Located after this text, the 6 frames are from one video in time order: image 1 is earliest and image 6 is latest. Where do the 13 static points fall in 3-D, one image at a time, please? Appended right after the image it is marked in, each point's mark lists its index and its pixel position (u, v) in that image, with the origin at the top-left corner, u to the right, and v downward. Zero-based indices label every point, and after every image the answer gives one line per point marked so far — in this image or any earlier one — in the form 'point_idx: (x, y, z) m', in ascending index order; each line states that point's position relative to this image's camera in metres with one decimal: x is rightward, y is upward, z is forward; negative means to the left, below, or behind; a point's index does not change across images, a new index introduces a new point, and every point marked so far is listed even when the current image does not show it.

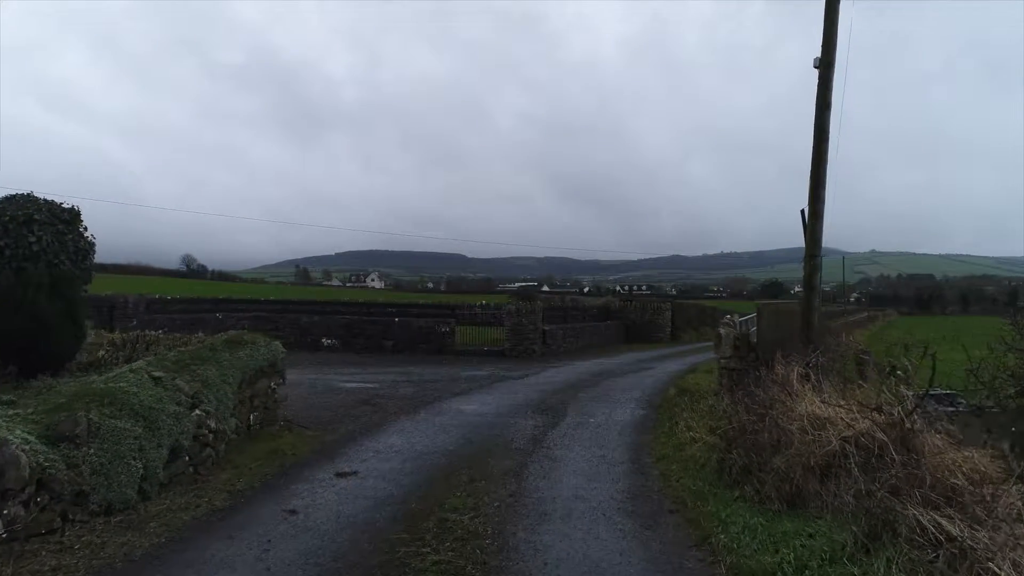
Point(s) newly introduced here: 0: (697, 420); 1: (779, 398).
0: (+2.4, -1.7, +8.3) m
1: (+2.5, -1.0, +5.9) m
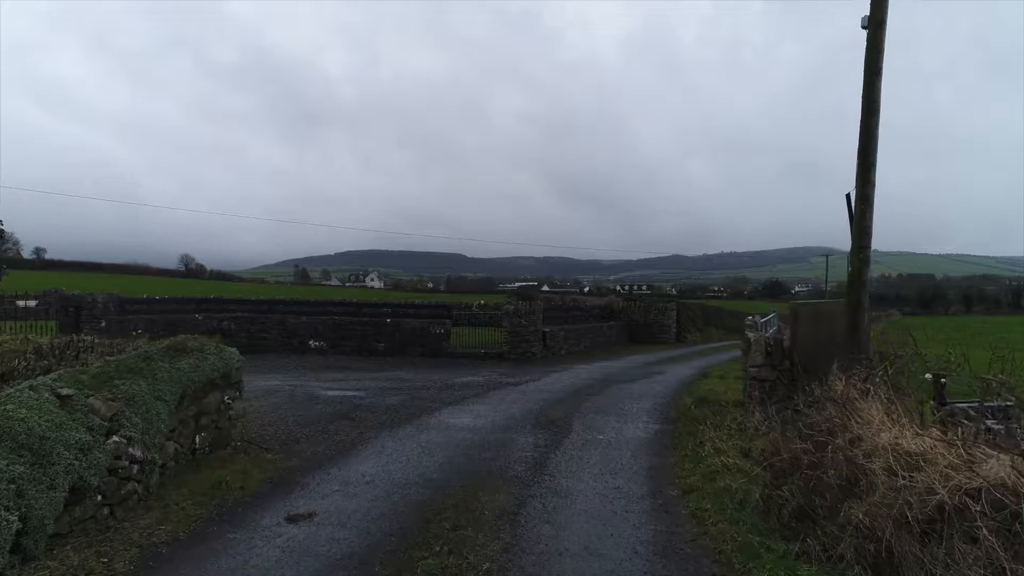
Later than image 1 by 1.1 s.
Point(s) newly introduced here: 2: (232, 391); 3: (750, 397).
0: (+2.3, -1.7, +7.1) m
1: (+2.4, -1.0, +4.7) m
2: (-2.9, -1.1, +6.8) m
3: (+2.9, -1.3, +8.1) m
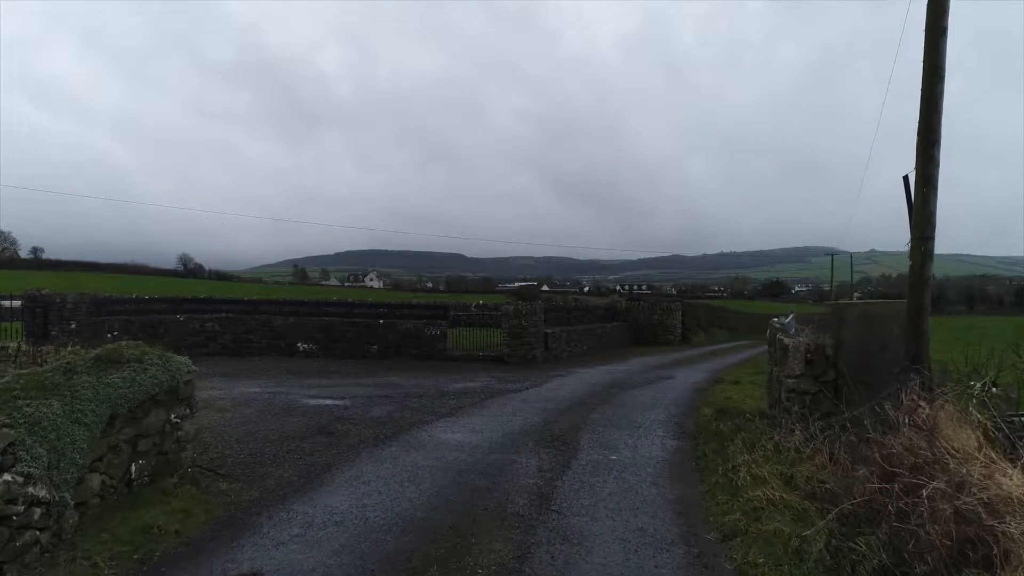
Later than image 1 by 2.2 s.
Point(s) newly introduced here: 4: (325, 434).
0: (+2.3, -1.6, +6.1) m
1: (+2.4, -1.0, +3.7) m
2: (-2.9, -1.1, +5.8) m
3: (+2.9, -1.3, +7.0) m
4: (-2.3, -1.8, +8.2) m
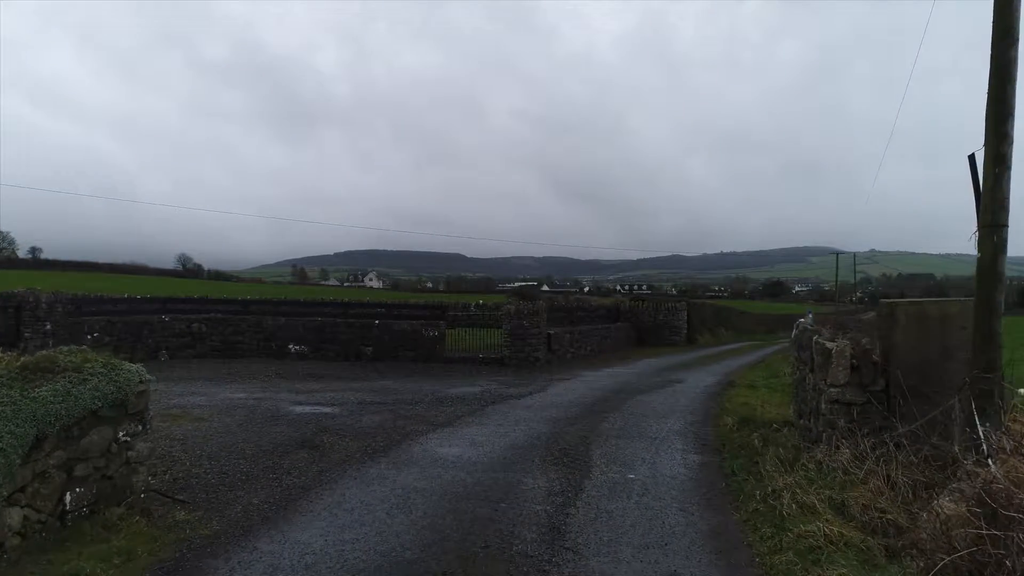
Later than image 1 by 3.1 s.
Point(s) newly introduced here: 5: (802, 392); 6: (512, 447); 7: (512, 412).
0: (+2.4, -1.6, +5.2) m
1: (+2.5, -0.9, +2.9) m
2: (-2.9, -1.0, +4.9) m
3: (+3.0, -1.3, +6.2) m
4: (-2.3, -1.8, +7.3) m
5: (+3.6, -1.3, +8.1) m
6: (0.0, -1.8, +7.4) m
7: (0.0, -1.9, +9.8) m
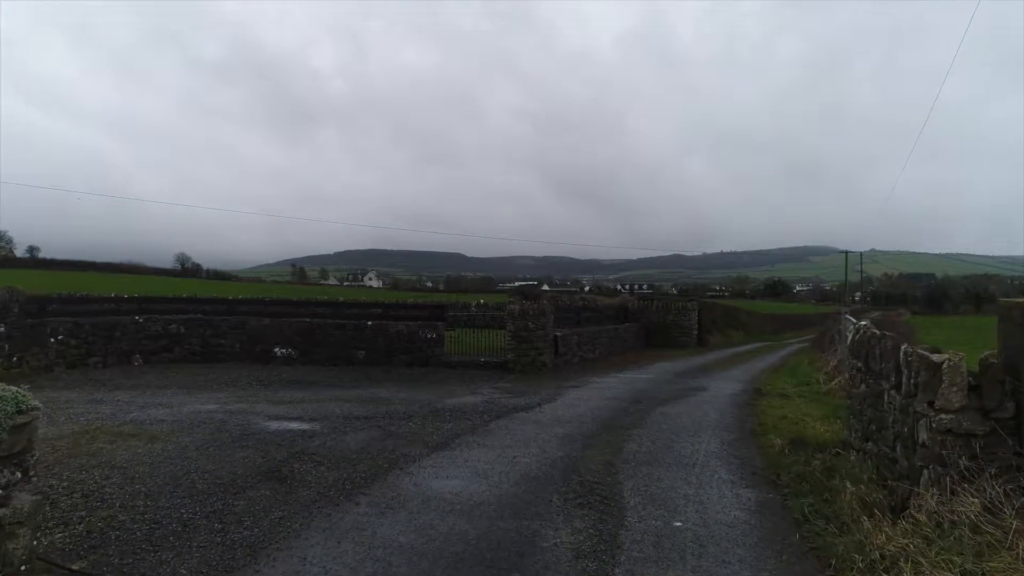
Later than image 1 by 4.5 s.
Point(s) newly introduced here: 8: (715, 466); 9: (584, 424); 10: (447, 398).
0: (+2.5, -1.6, +3.9) m
1: (+2.6, -0.9, +1.5) m
2: (-2.8, -1.0, +3.6) m
3: (+3.1, -1.3, +4.9) m
4: (-2.2, -1.8, +6.0) m
5: (+3.7, -1.3, +6.7) m
6: (+0.1, -1.8, +6.0) m
7: (+0.1, -1.8, +8.4) m
8: (+2.2, -1.9, +6.9) m
9: (+1.0, -1.9, +9.0) m
10: (-1.1, -1.9, +11.5) m
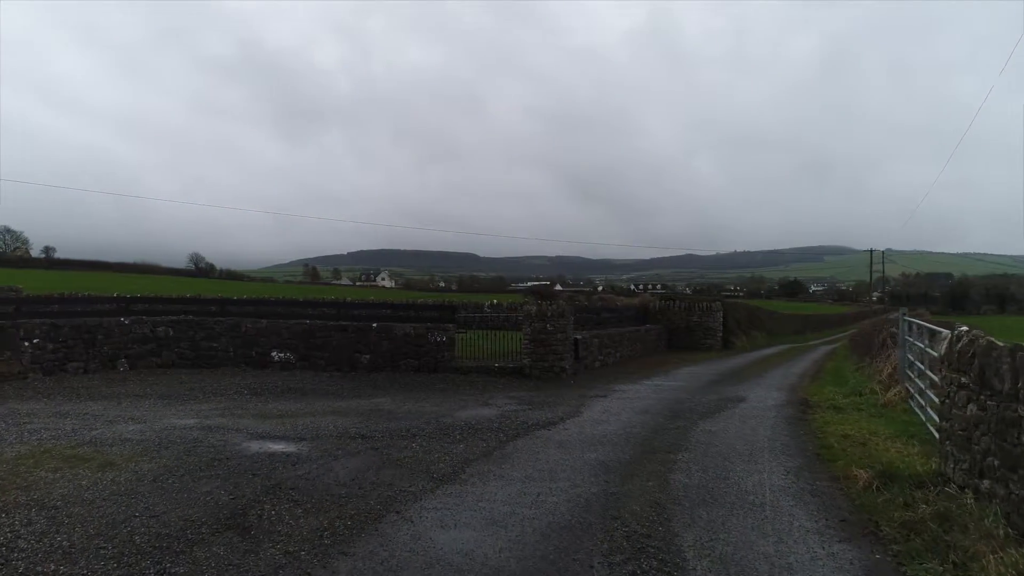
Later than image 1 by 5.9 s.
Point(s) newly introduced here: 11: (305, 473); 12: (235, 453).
0: (+2.6, -1.6, +2.5) m
1: (+2.7, -0.9, +0.1) m
2: (-2.6, -1.0, +2.3) m
3: (+3.3, -1.2, +3.5) m
4: (-2.0, -1.8, +4.7) m
5: (+3.9, -1.2, +5.3) m
6: (+0.3, -1.7, +4.7) m
7: (+0.3, -1.8, +7.1) m
8: (+2.4, -1.9, +5.6) m
9: (+1.3, -1.9, +7.7) m
10: (-0.8, -1.9, +10.1) m
11: (-2.0, -1.8, +6.3) m
12: (-3.0, -1.8, +7.2) m
